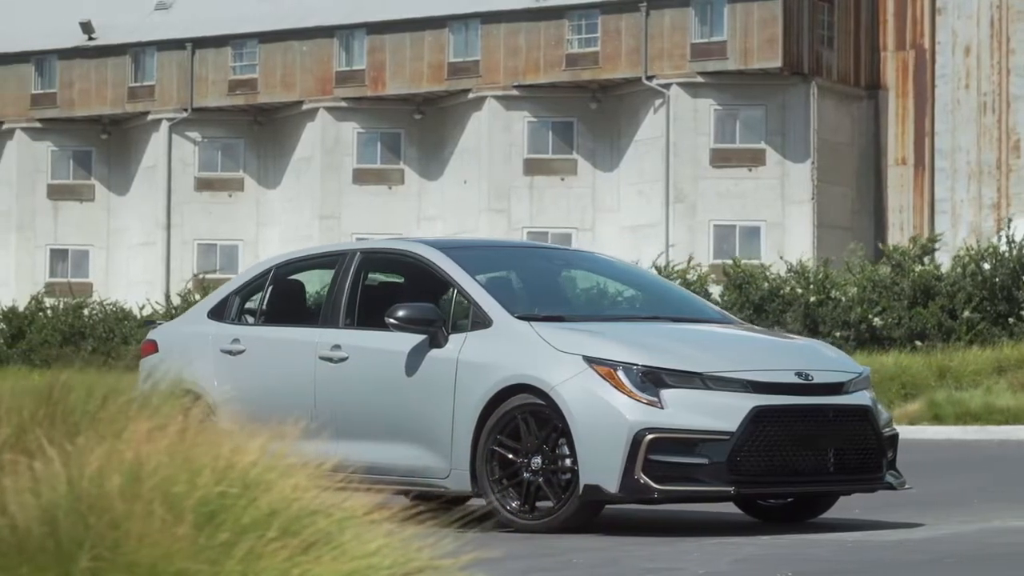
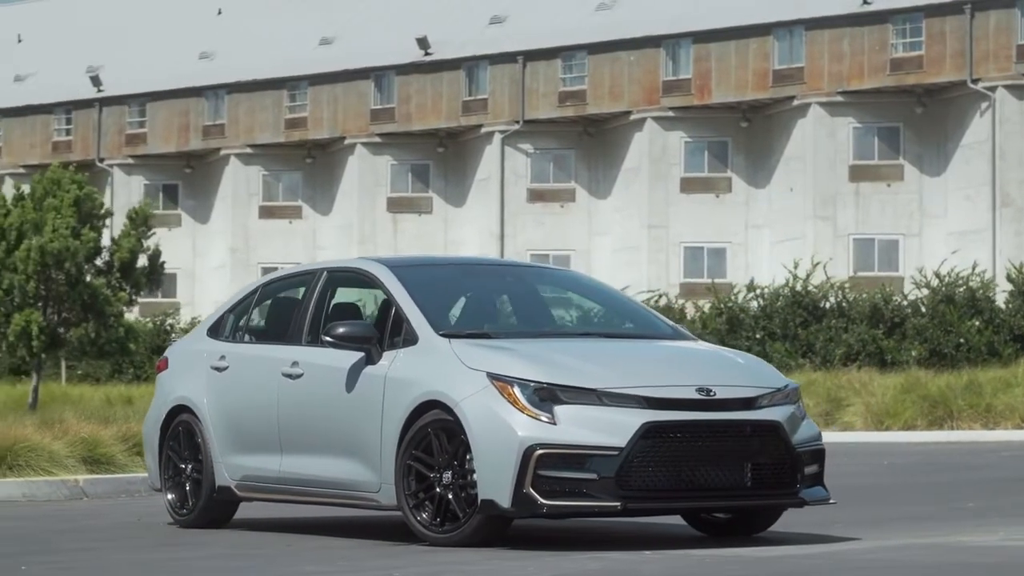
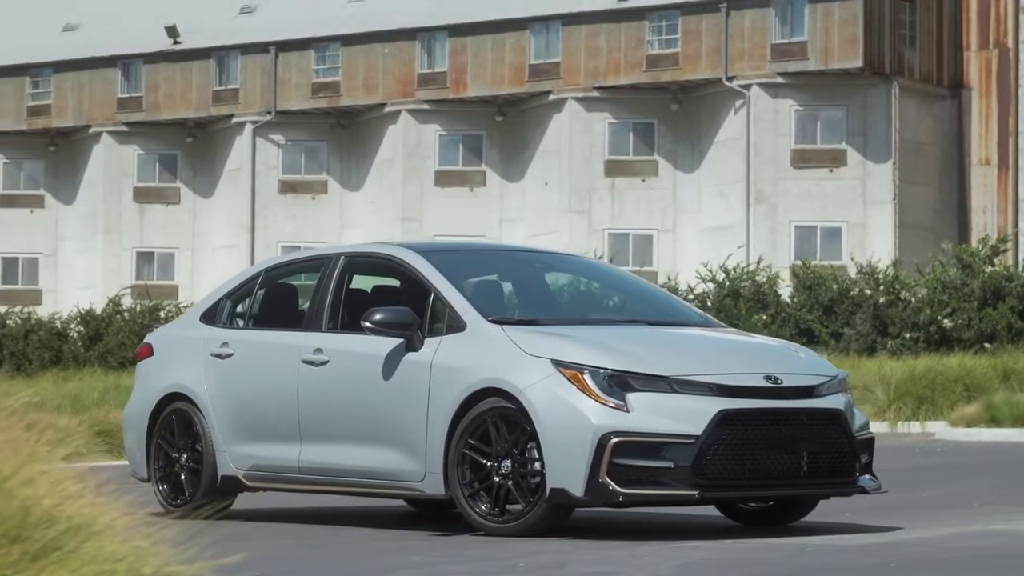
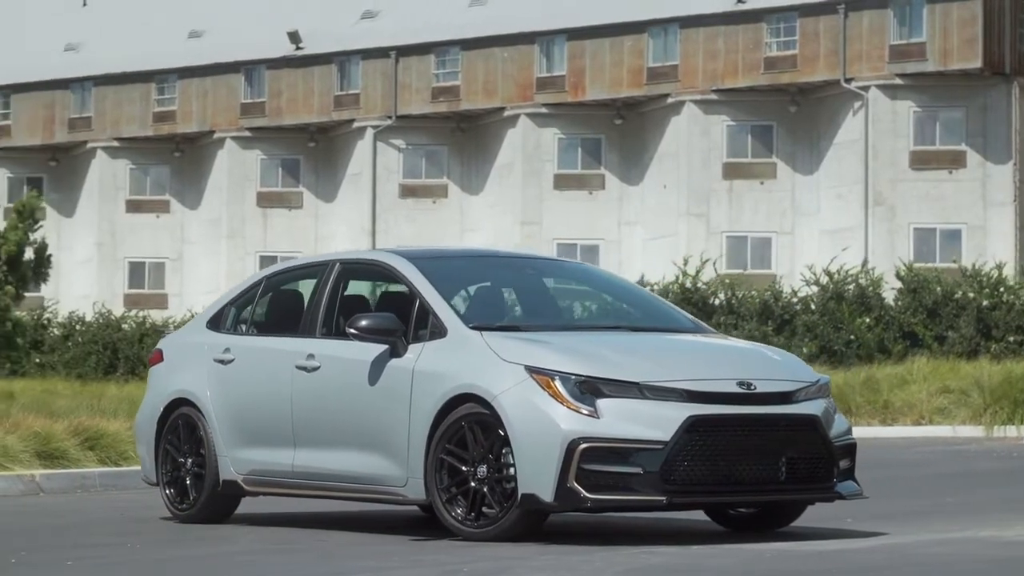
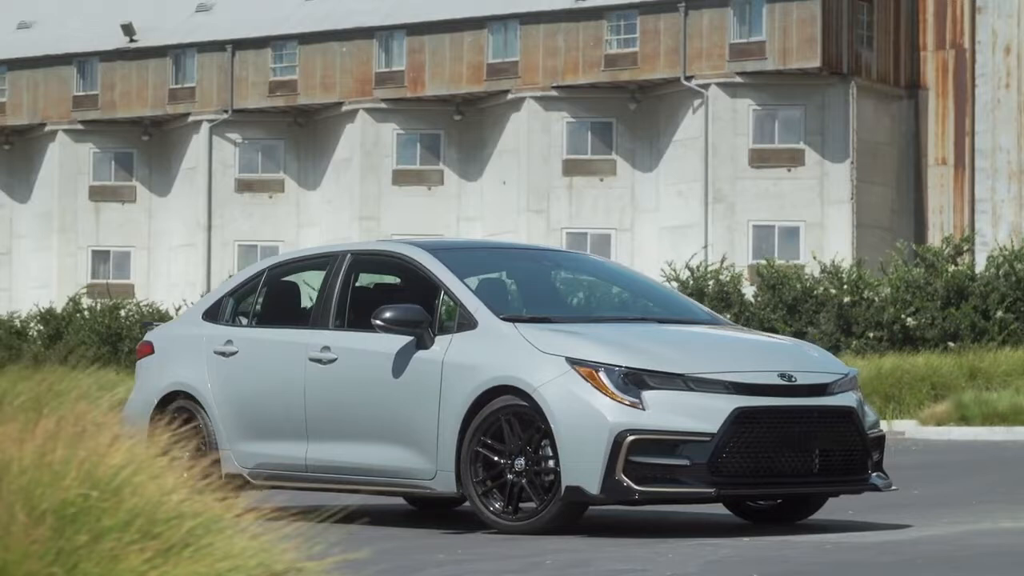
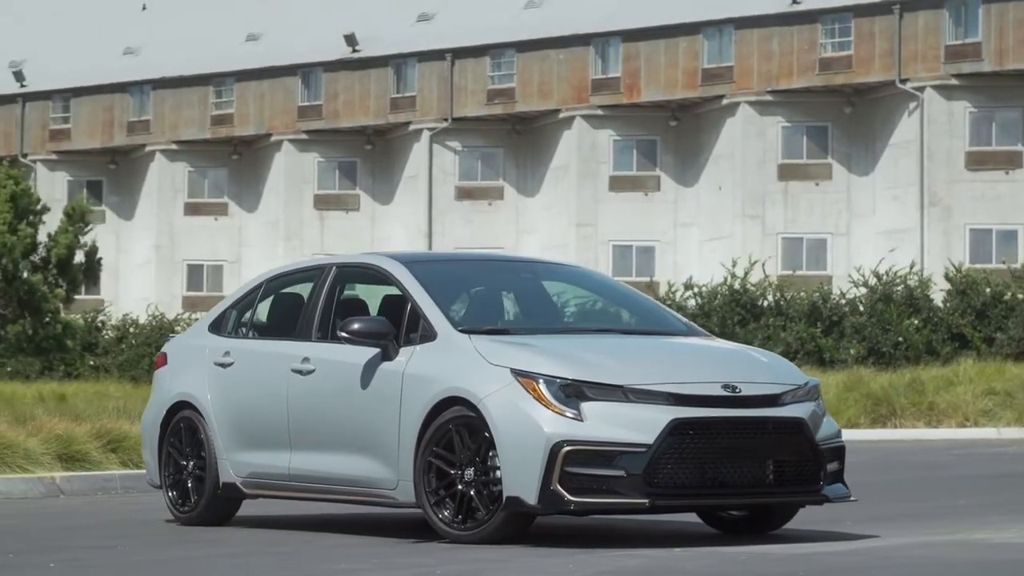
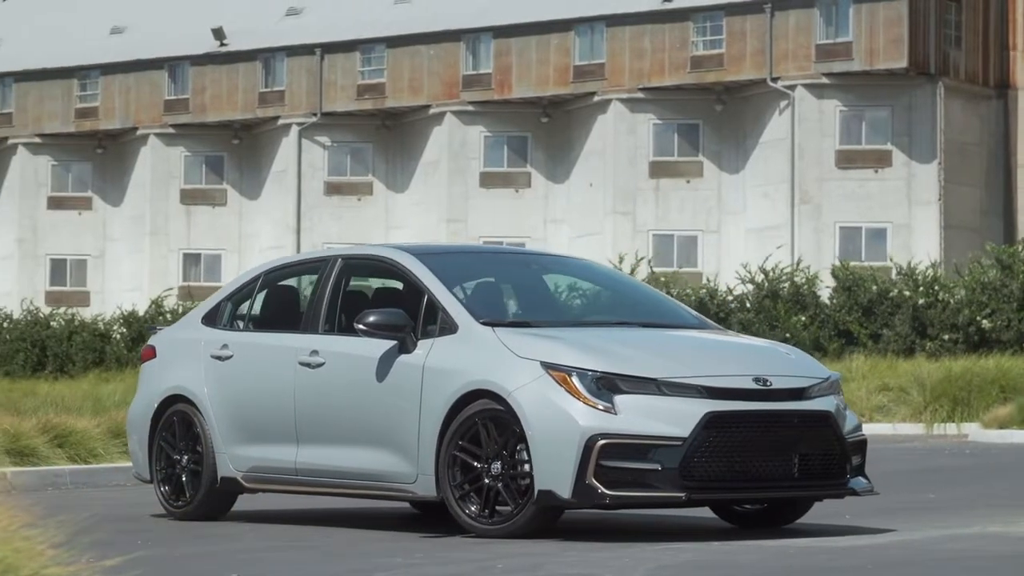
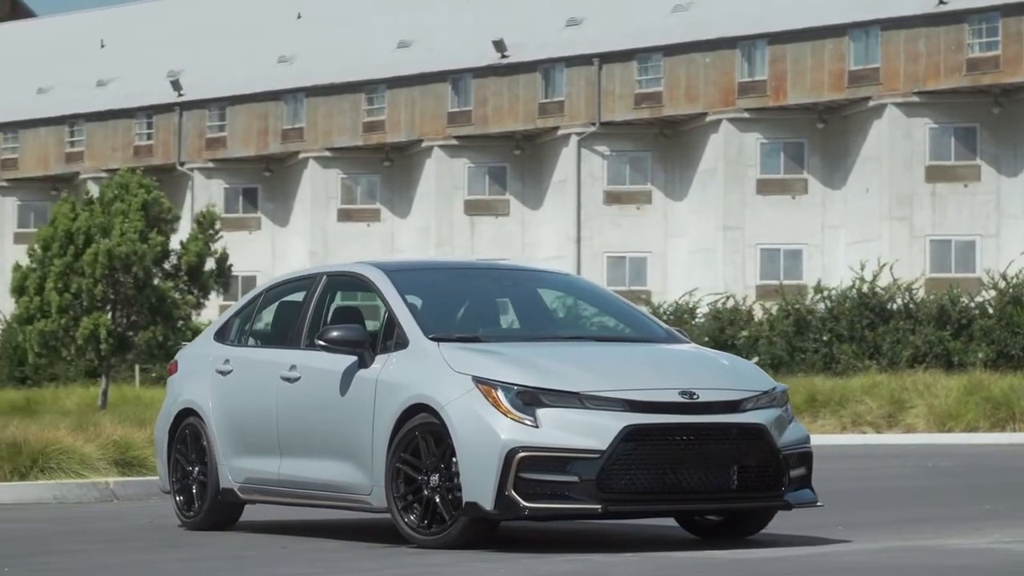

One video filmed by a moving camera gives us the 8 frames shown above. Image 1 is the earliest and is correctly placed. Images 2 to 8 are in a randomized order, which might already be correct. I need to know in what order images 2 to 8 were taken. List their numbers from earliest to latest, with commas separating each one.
5, 3, 7, 4, 6, 2, 8
